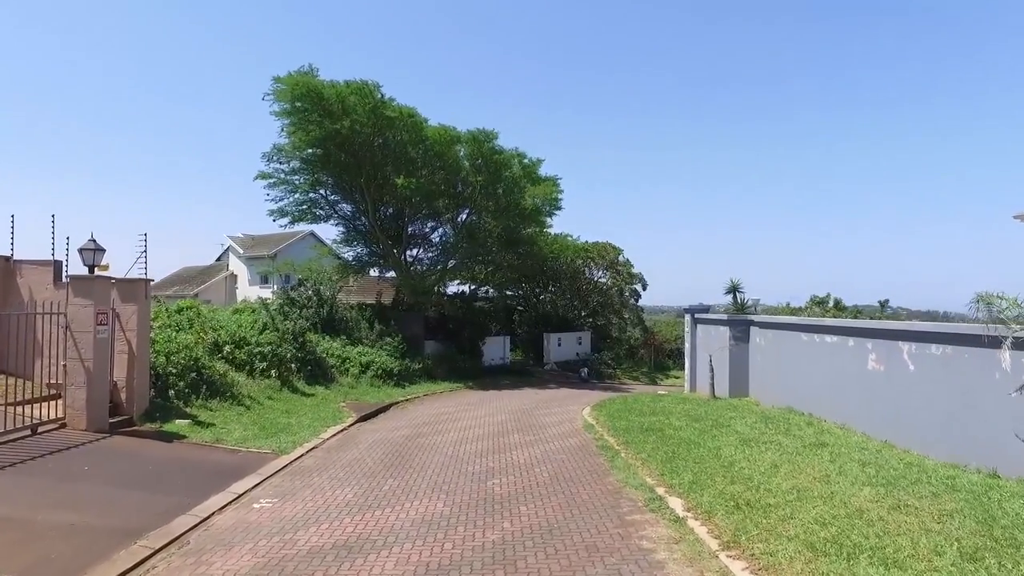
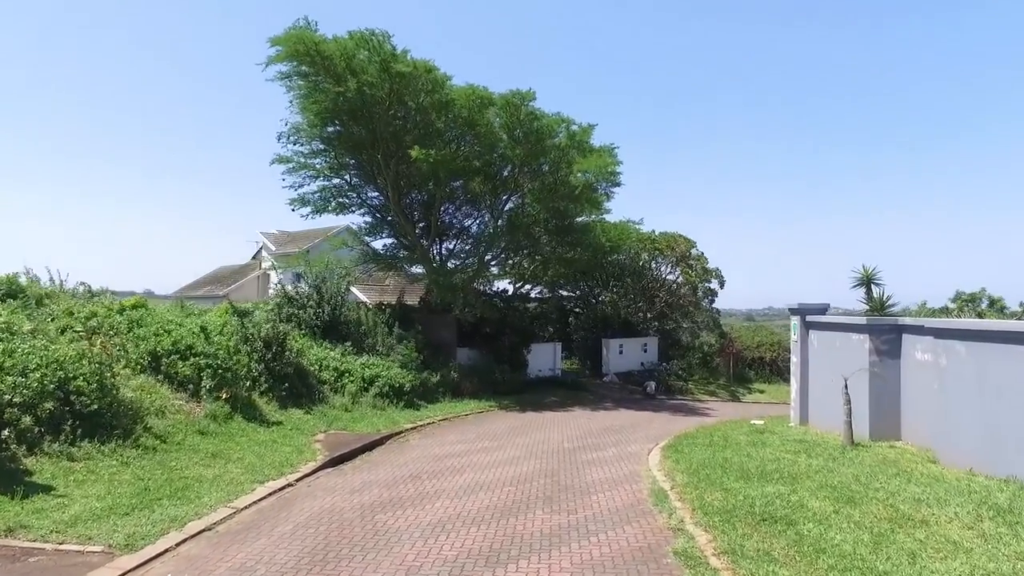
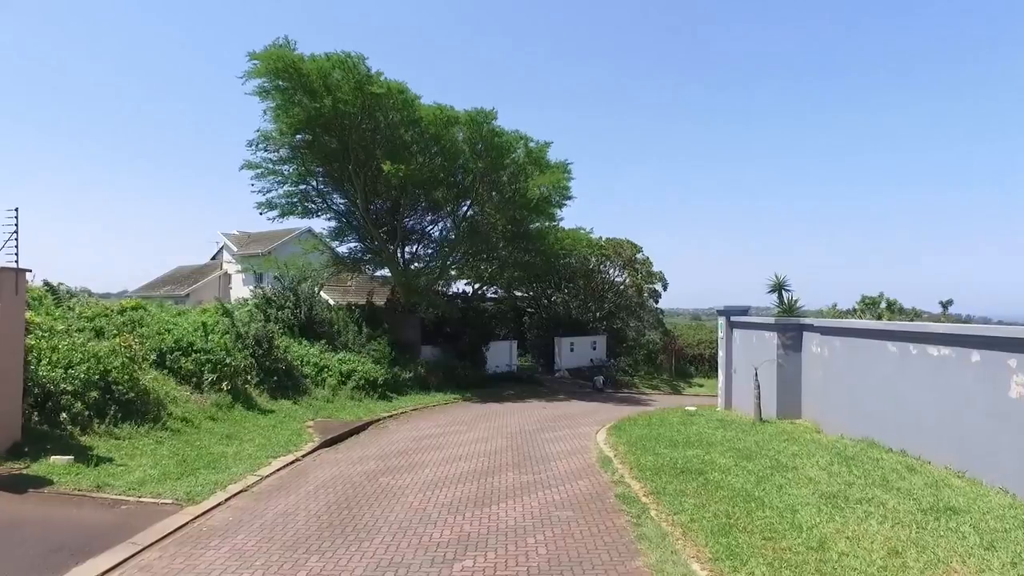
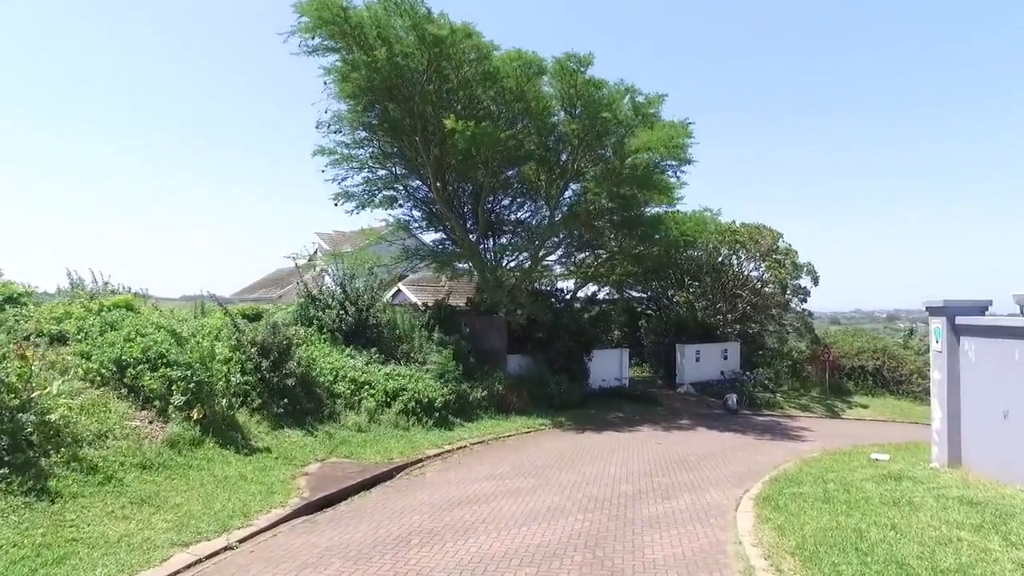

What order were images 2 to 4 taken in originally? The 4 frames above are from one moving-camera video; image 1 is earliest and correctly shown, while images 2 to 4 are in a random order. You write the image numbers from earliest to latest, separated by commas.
3, 2, 4
